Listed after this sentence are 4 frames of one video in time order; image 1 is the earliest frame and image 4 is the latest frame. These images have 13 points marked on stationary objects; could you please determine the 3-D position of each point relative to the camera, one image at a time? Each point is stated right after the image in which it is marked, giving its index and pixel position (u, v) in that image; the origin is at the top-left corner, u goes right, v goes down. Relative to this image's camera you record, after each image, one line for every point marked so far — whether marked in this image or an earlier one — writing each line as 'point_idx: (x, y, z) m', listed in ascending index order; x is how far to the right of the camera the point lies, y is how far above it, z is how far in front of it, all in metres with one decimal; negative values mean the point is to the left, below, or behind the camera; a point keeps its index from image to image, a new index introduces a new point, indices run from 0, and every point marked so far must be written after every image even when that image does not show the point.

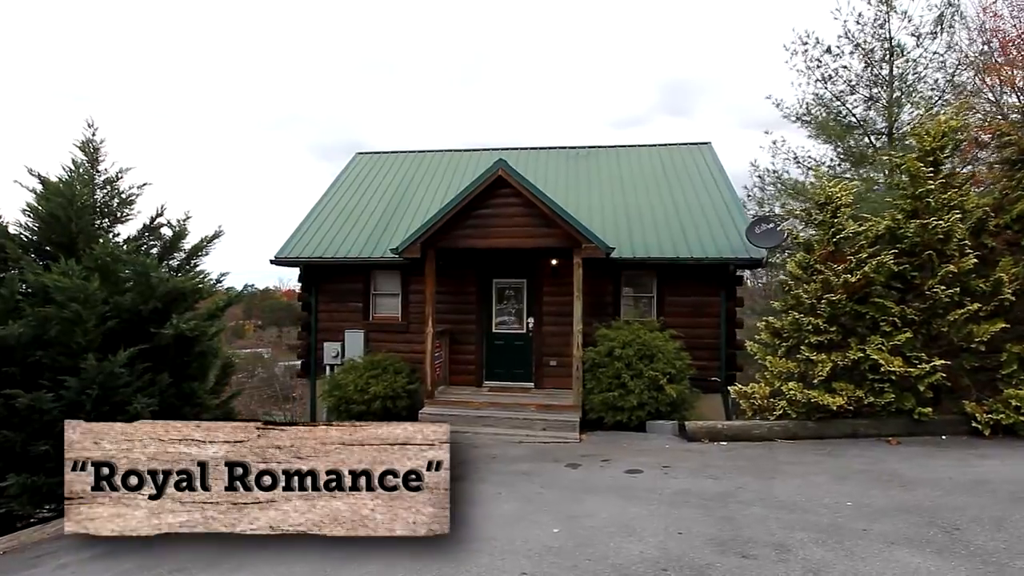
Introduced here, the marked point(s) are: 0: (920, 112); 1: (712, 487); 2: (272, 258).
0: (+10.2, +4.0, +13.7) m
1: (+2.2, -2.1, +6.3) m
2: (-4.6, +0.6, +11.2) m
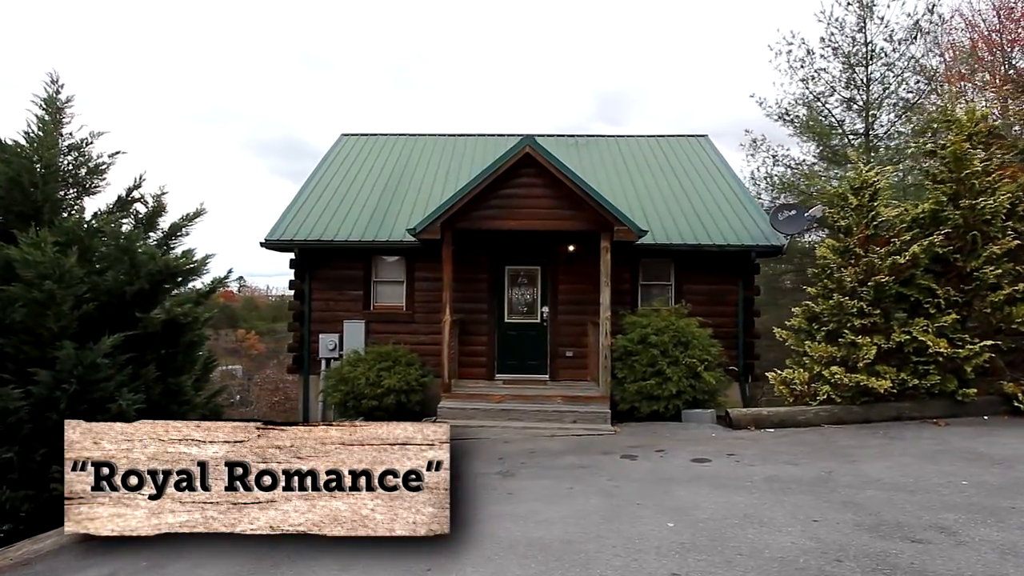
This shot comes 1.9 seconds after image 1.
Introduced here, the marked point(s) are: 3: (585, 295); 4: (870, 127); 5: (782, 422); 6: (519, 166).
0: (+10.0, +4.1, +14.4) m
1: (+3.0, -1.9, +6.0) m
2: (-4.3, +0.8, +10.1) m
3: (+1.3, -0.1, +10.4) m
4: (+9.6, +4.2, +15.4) m
5: (+3.7, -1.8, +7.9) m
6: (+0.1, +1.9, +9.3) m
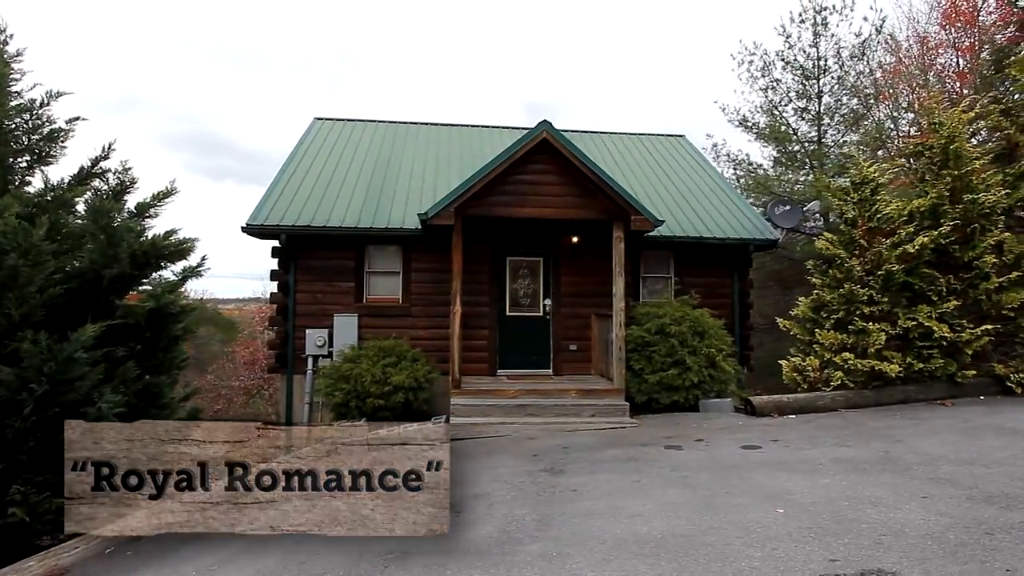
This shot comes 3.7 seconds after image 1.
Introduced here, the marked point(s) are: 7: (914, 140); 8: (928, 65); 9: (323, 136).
0: (+9.3, +4.2, +15.6) m
1: (+3.6, -1.7, +6.1) m
2: (-4.2, +1.0, +9.1) m
3: (+1.3, 0.0, +10.2) m
4: (+8.7, +4.3, +16.4) m
5: (+4.0, -1.7, +8.1) m
6: (+0.3, +2.1, +8.9) m
7: (+6.4, +2.3, +9.3) m
8: (+11.7, +6.3, +16.3) m
9: (-4.0, +3.2, +12.3) m
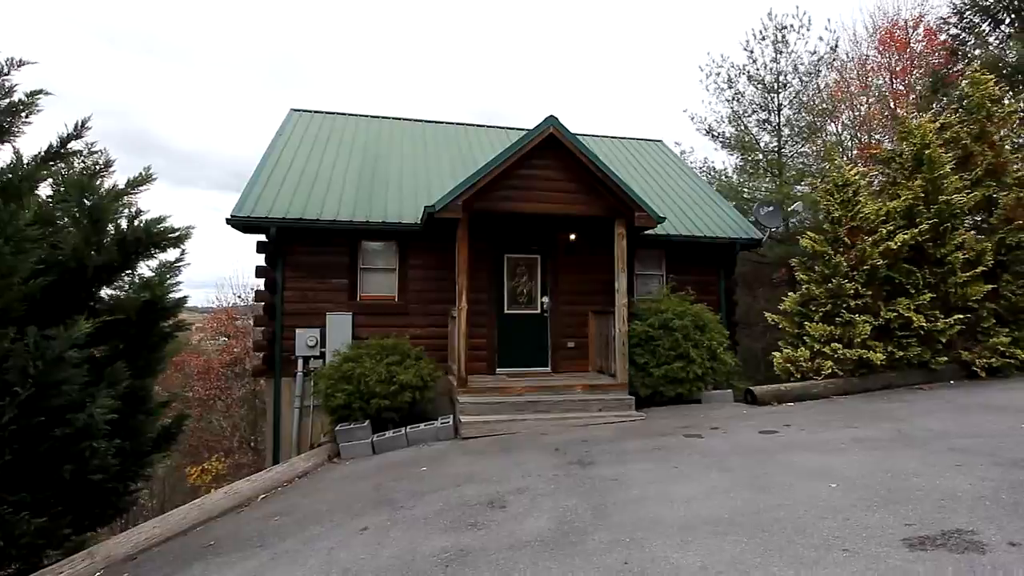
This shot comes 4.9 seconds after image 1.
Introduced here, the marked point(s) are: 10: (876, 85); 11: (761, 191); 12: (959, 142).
0: (+8.6, +4.2, +16.6) m
1: (+4.0, -1.6, +6.5) m
2: (-4.1, +1.0, +8.6) m
3: (+1.3, +0.1, +10.3) m
4: (+7.9, +4.3, +17.4) m
5: (+4.2, -1.6, +8.6) m
6: (+0.4, +2.1, +9.0) m
7: (+6.4, +2.4, +10.0) m
8: (+10.9, +6.3, +17.7) m
9: (-4.3, +3.2, +11.8) m
10: (+10.9, +6.1, +17.6) m
11: (+7.0, +2.8, +16.6) m
12: (+7.7, +2.5, +10.0) m
